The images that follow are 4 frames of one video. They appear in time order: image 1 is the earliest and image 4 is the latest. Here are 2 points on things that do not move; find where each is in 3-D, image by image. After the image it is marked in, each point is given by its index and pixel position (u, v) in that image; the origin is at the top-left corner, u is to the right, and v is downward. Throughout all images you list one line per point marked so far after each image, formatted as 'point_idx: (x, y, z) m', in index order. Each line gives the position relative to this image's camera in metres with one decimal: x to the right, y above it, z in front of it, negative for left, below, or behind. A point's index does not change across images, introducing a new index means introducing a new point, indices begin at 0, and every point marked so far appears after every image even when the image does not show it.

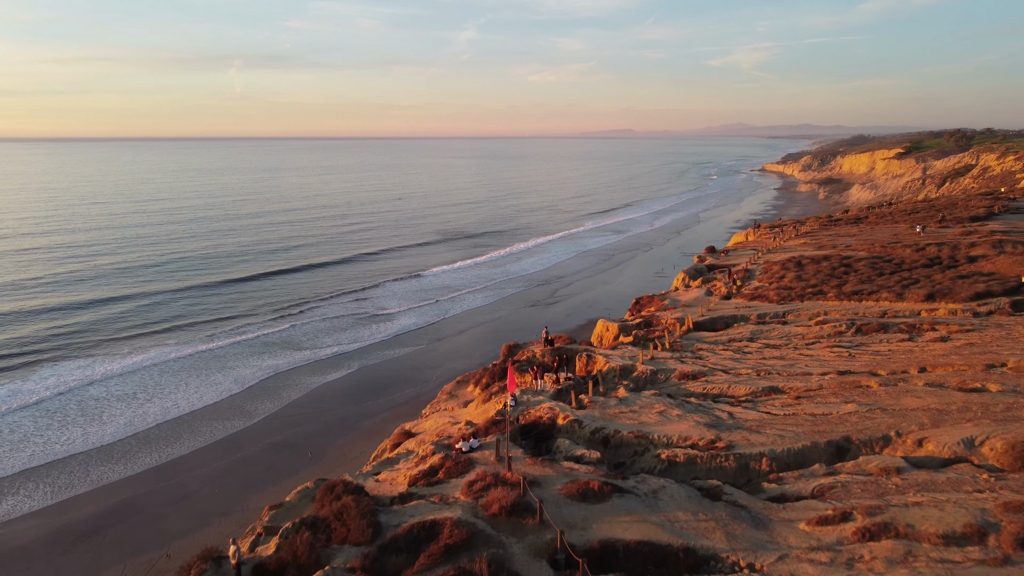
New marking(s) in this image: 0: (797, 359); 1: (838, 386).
0: (+5.0, -1.1, +18.8) m
1: (+5.2, -1.3, +17.3) m
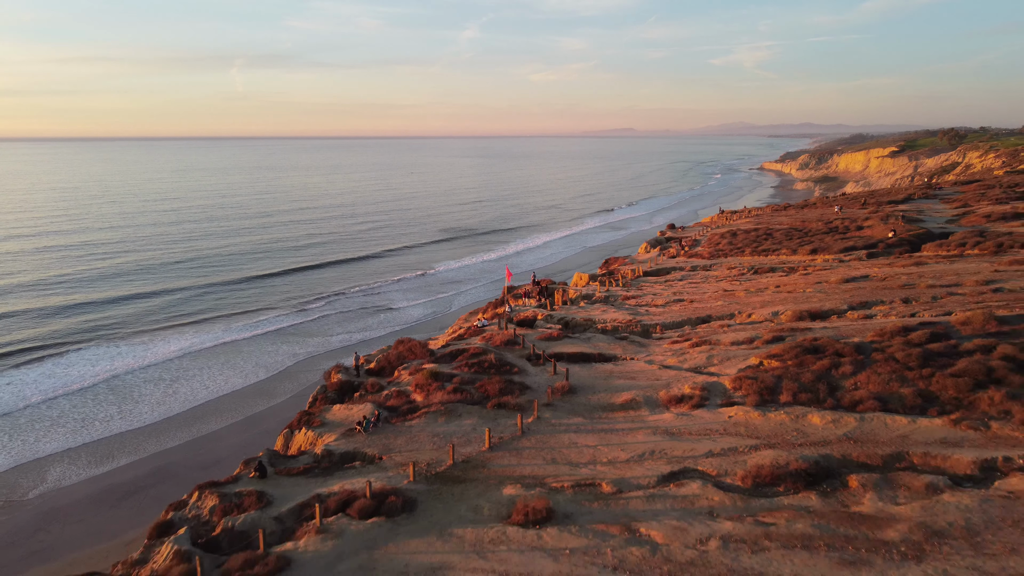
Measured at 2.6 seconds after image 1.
0: (+5.0, +0.1, +26.1) m
1: (+5.1, -0.1, +24.6) m
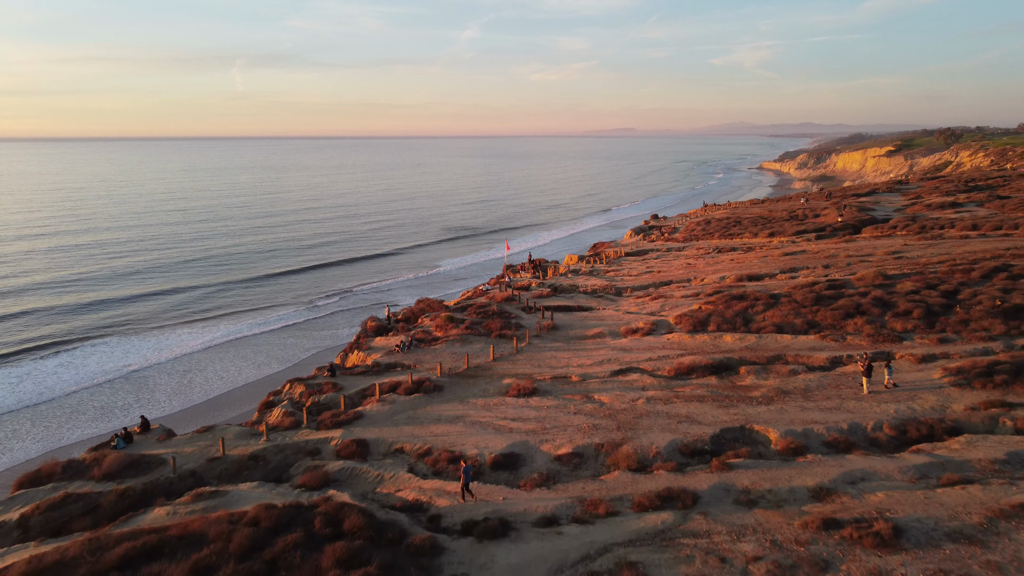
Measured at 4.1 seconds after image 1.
0: (+4.9, +0.8, +30.4) m
1: (+5.1, +0.6, +28.9) m
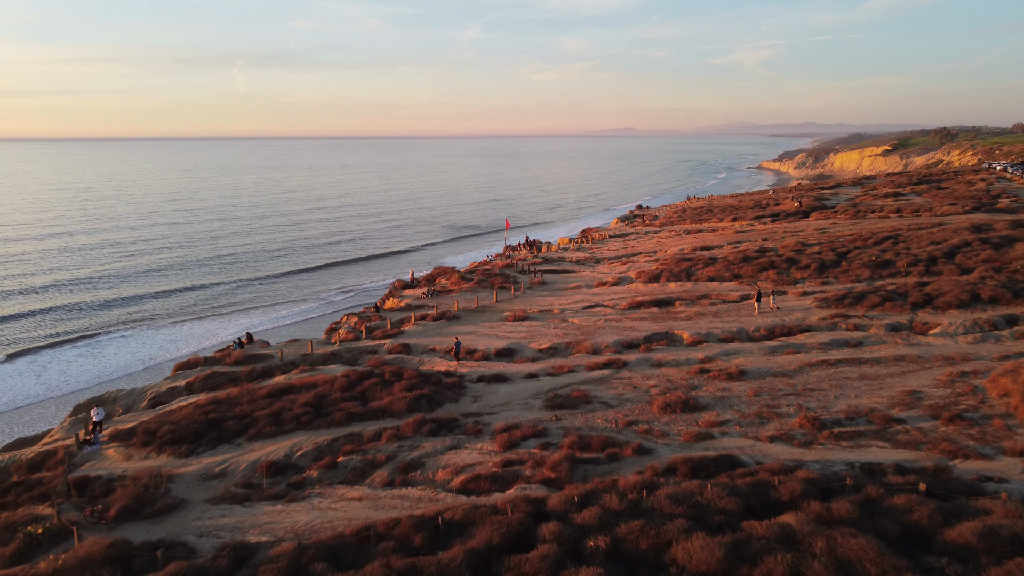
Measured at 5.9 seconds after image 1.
0: (+4.9, +1.6, +35.6) m
1: (+5.1, +1.4, +34.1) m
